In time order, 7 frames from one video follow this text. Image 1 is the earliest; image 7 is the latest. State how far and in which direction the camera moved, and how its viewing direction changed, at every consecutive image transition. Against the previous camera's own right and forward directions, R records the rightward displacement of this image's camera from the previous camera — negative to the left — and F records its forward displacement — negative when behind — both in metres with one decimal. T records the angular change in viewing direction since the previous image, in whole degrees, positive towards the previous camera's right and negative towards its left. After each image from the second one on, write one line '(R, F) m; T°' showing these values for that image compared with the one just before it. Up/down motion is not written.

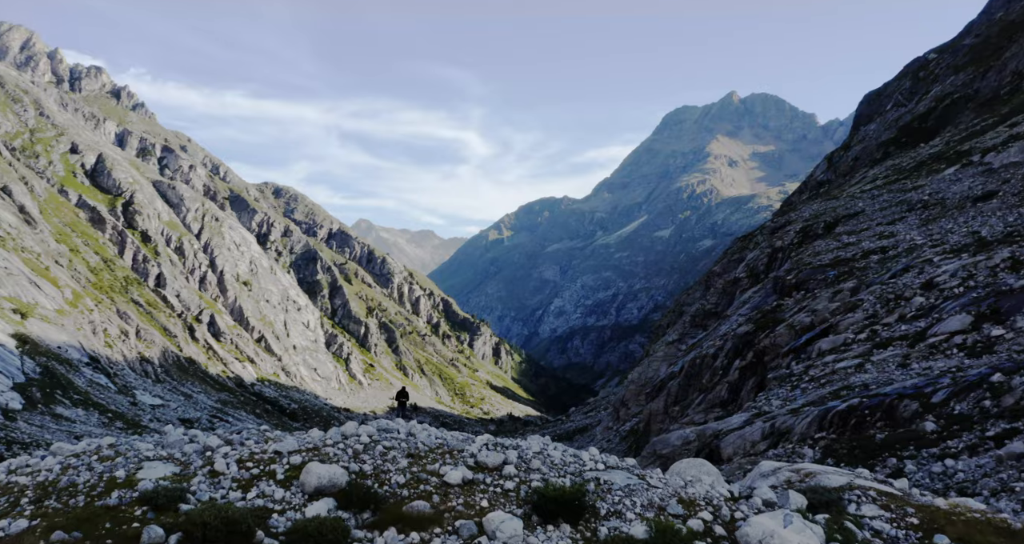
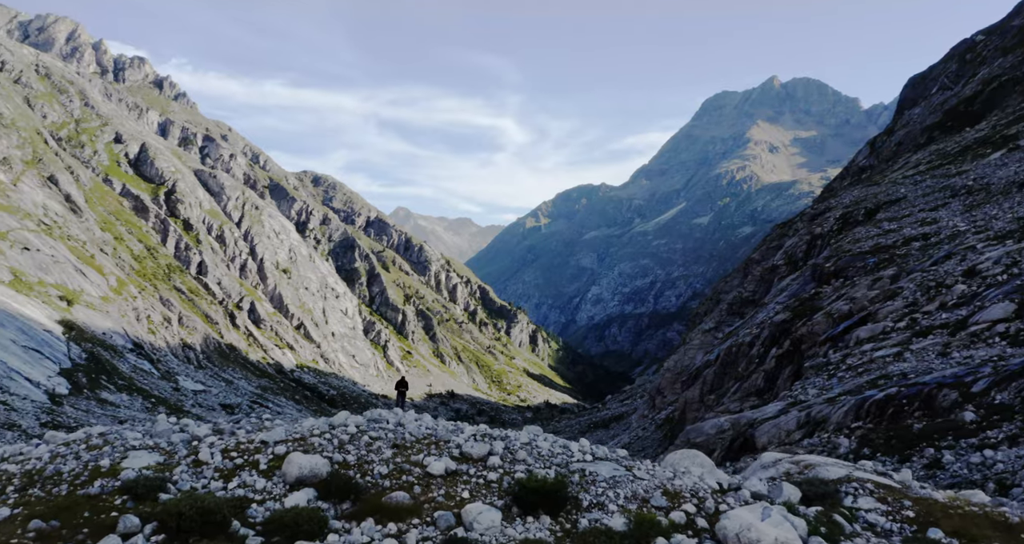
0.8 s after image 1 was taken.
(+0.9, +0.2) m; -1°
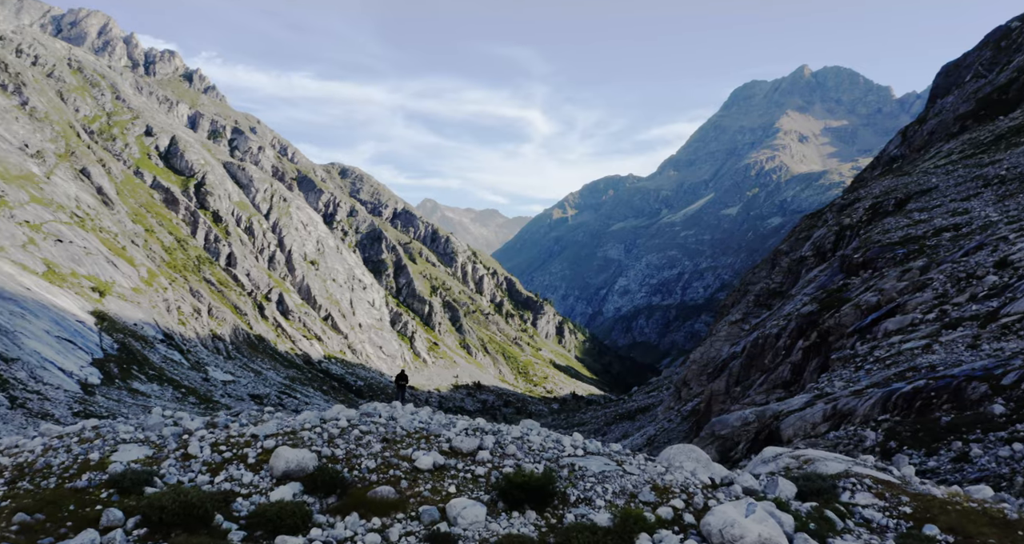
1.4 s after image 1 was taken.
(+0.7, +0.2) m; -1°
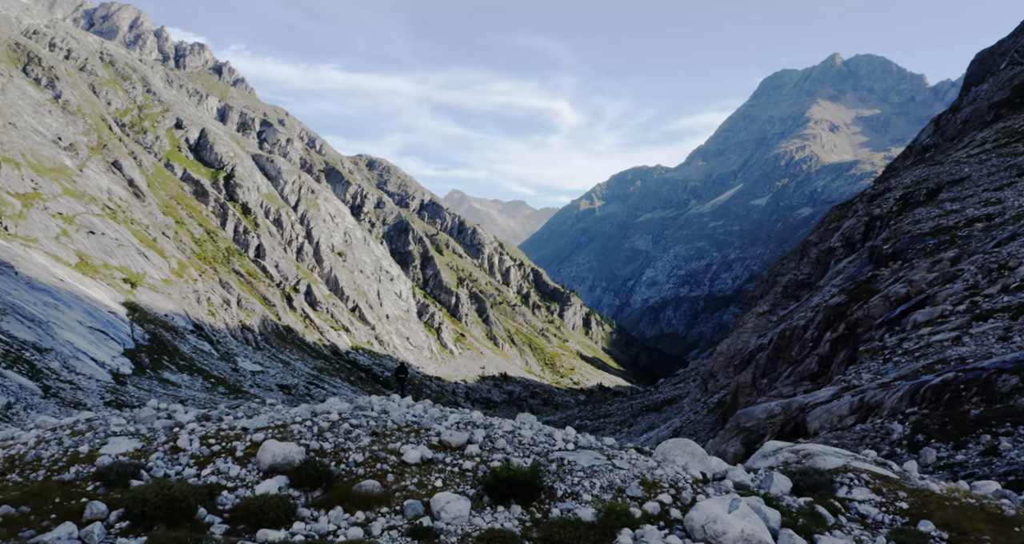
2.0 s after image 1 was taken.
(+0.7, +0.2) m; -1°
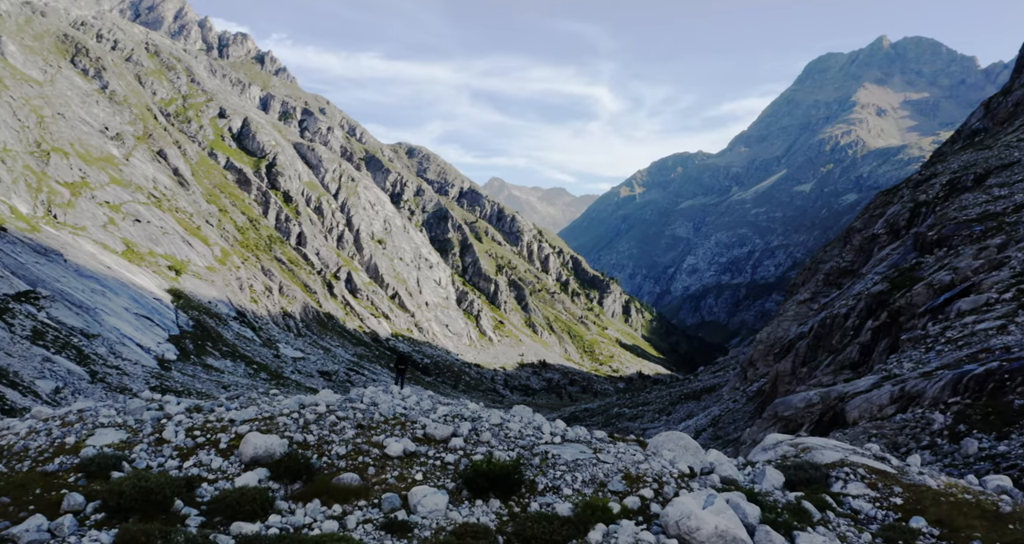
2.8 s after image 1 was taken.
(+1.0, +0.2) m; -1°
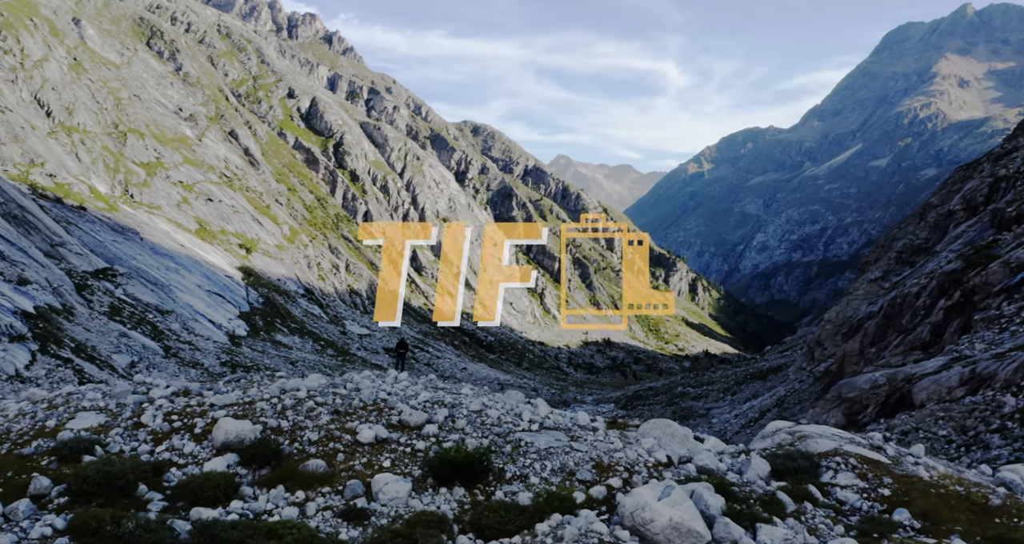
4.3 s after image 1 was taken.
(+1.5, +0.3) m; -2°
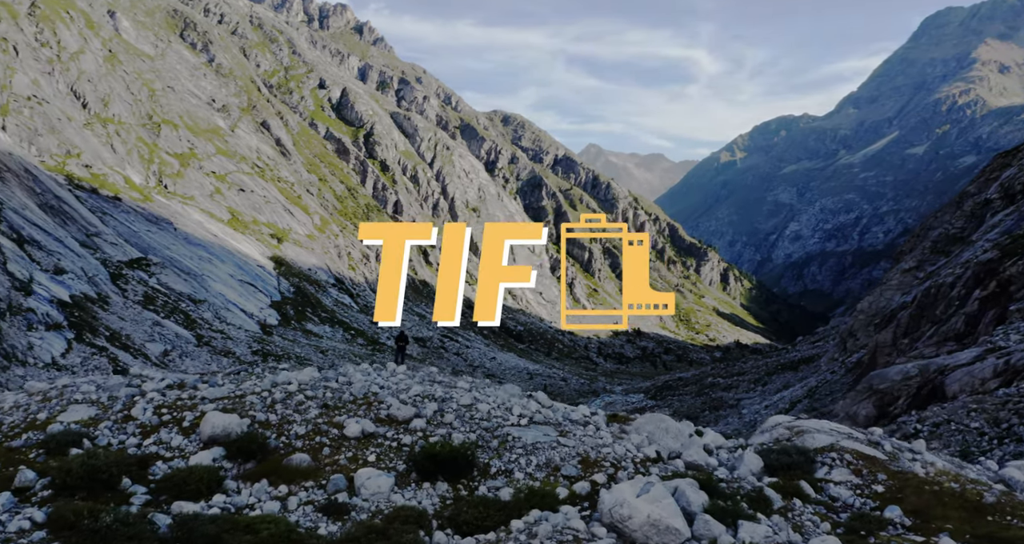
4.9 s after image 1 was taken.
(+0.7, +0.1) m; -1°
